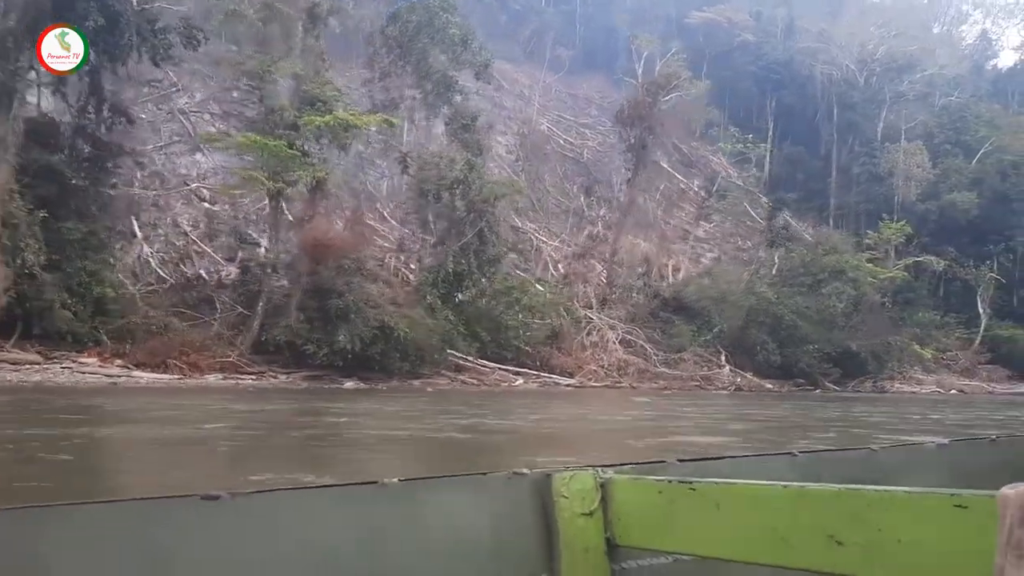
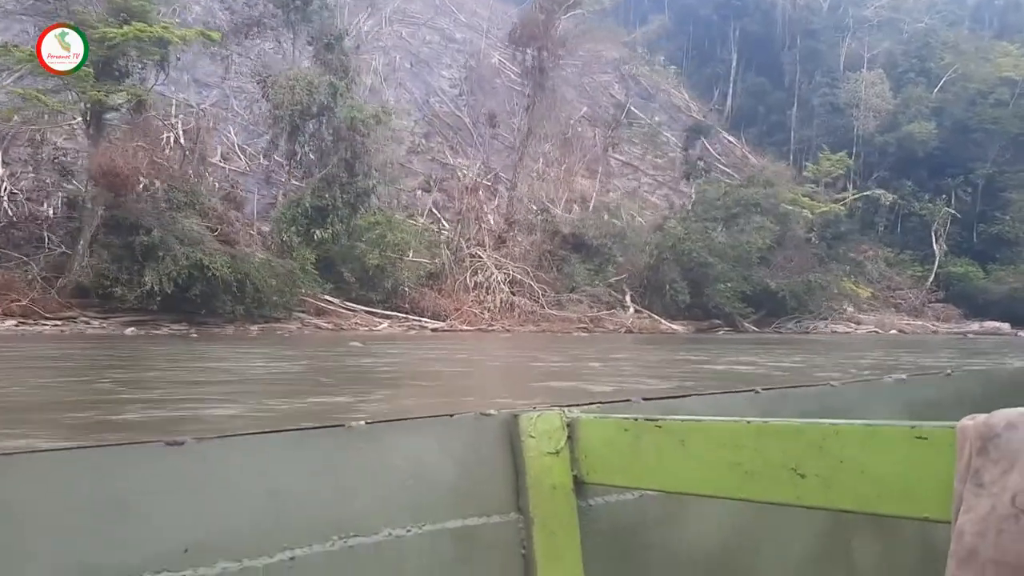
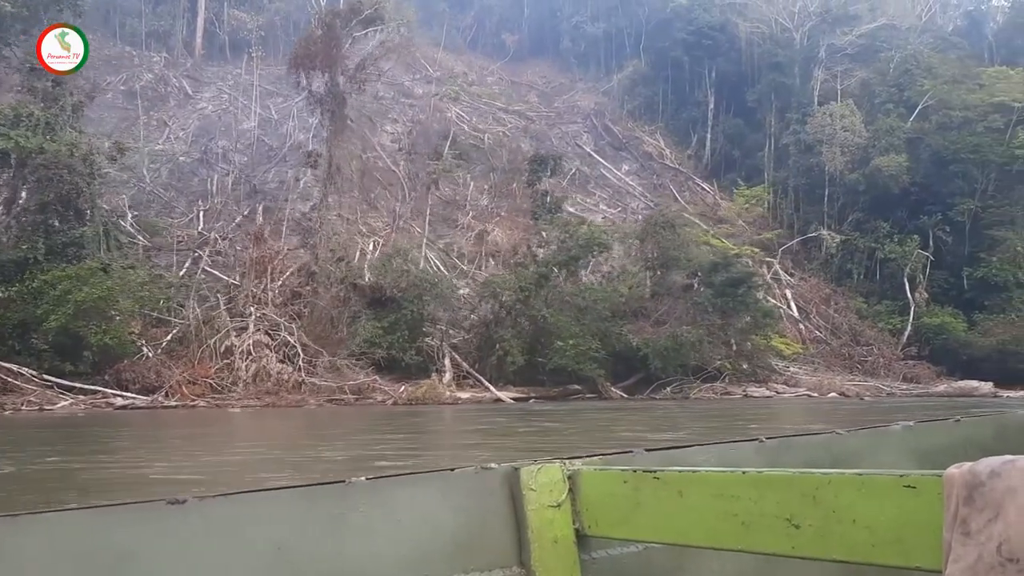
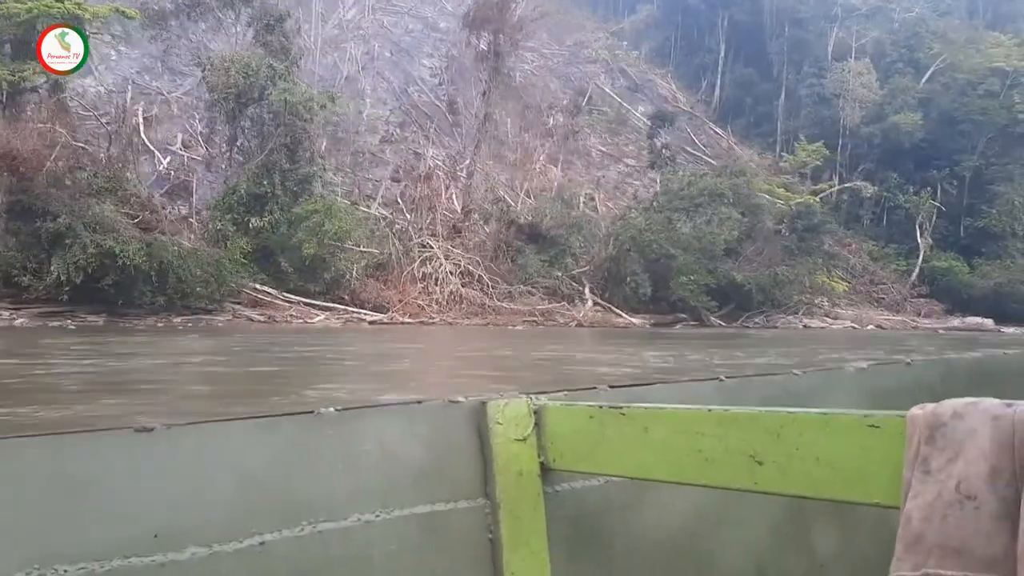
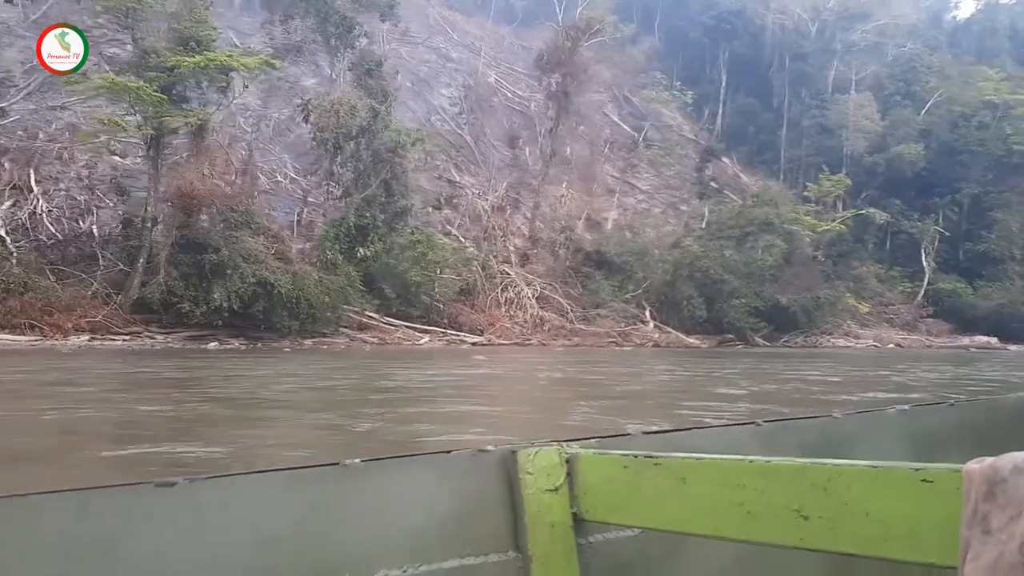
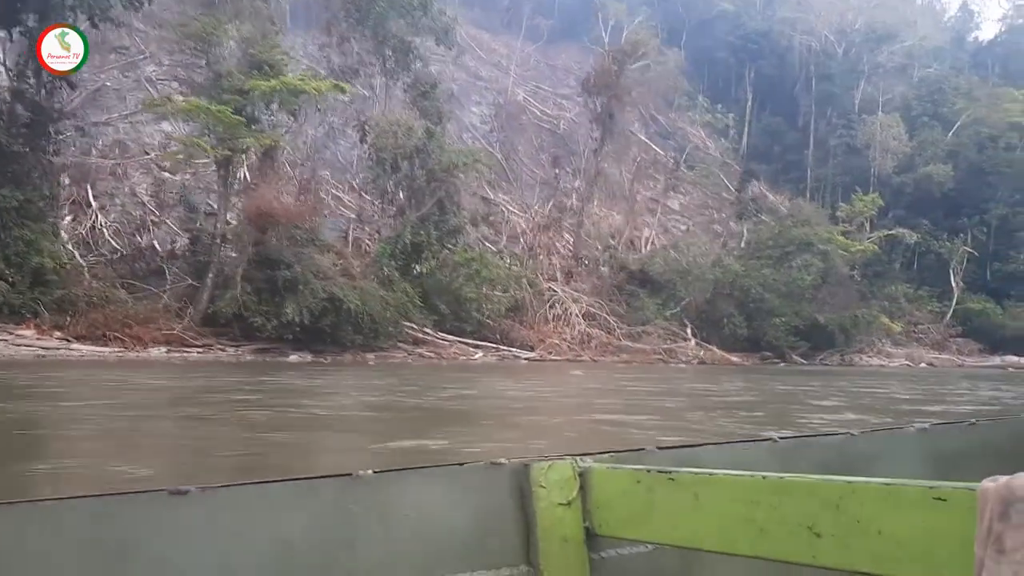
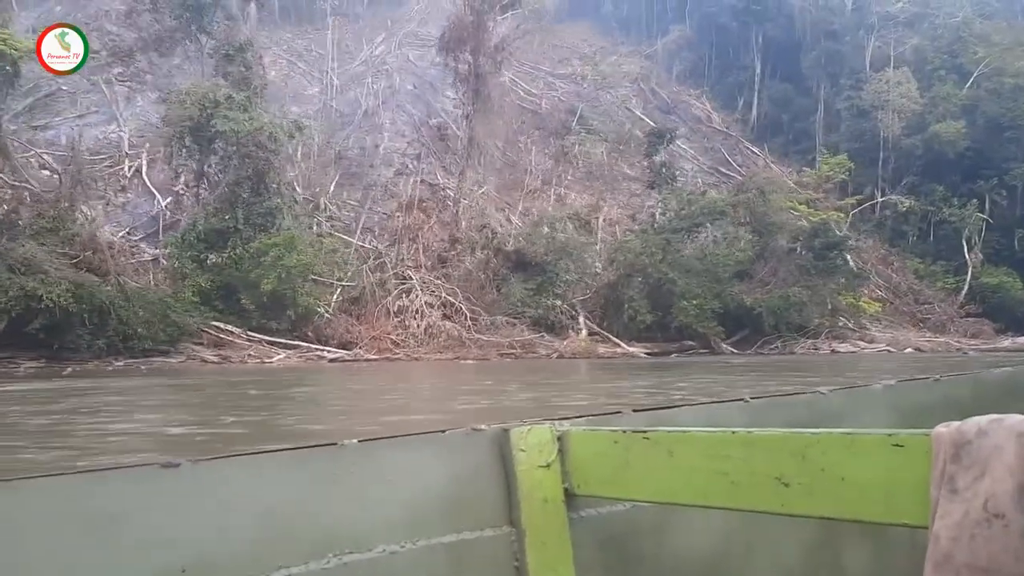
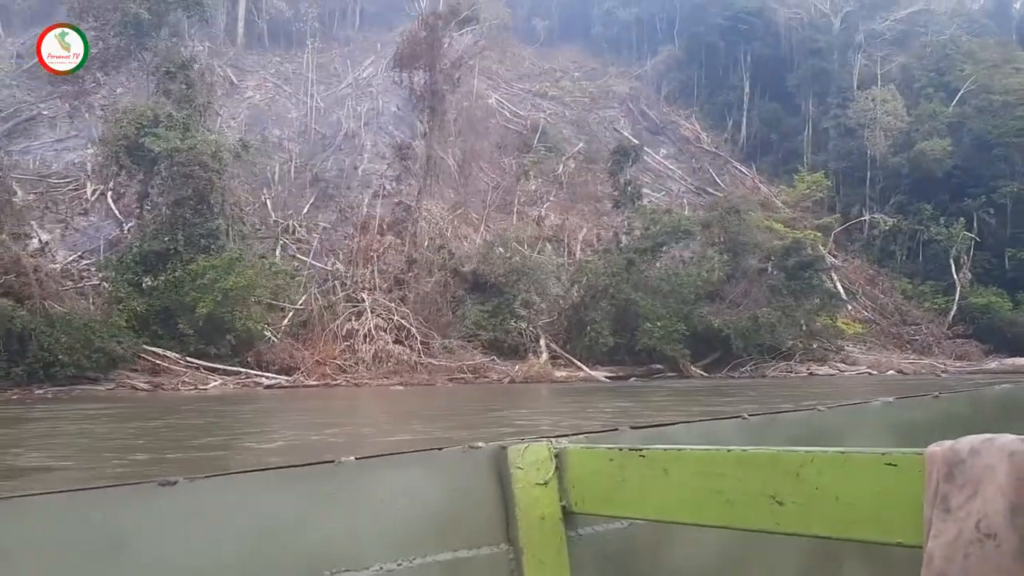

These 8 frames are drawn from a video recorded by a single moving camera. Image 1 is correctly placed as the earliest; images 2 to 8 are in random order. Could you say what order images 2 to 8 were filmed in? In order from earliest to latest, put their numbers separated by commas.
6, 5, 2, 4, 7, 8, 3
